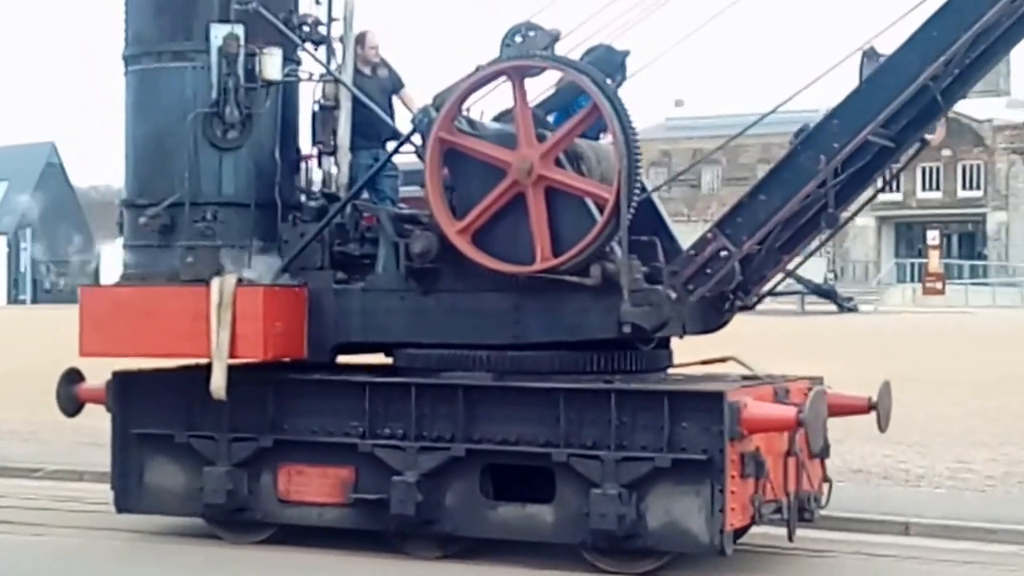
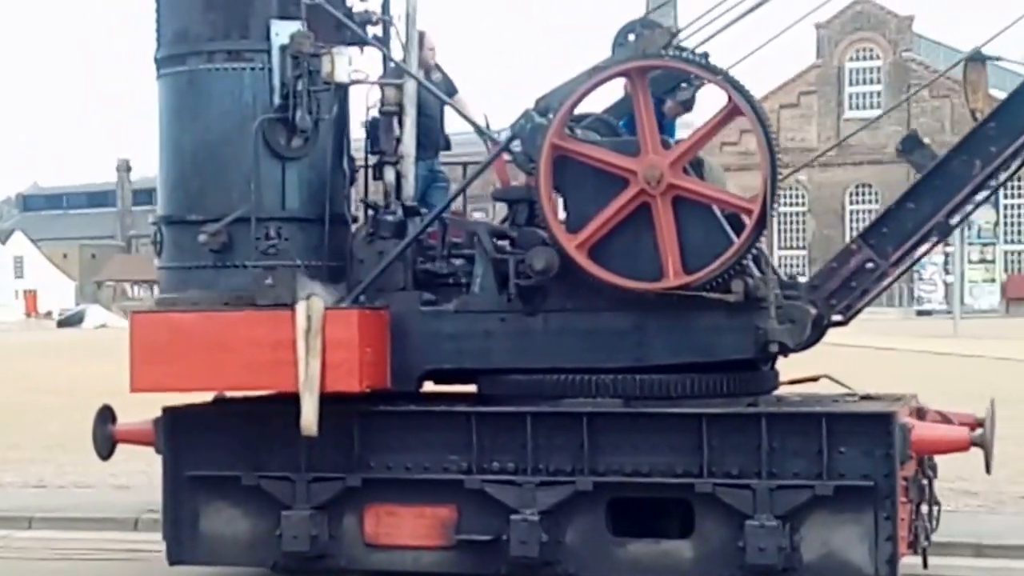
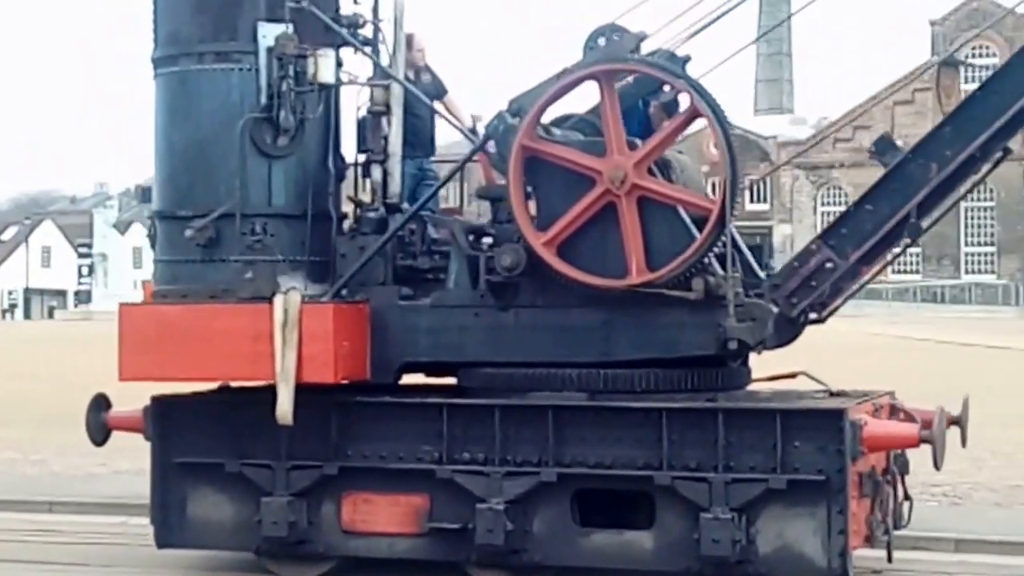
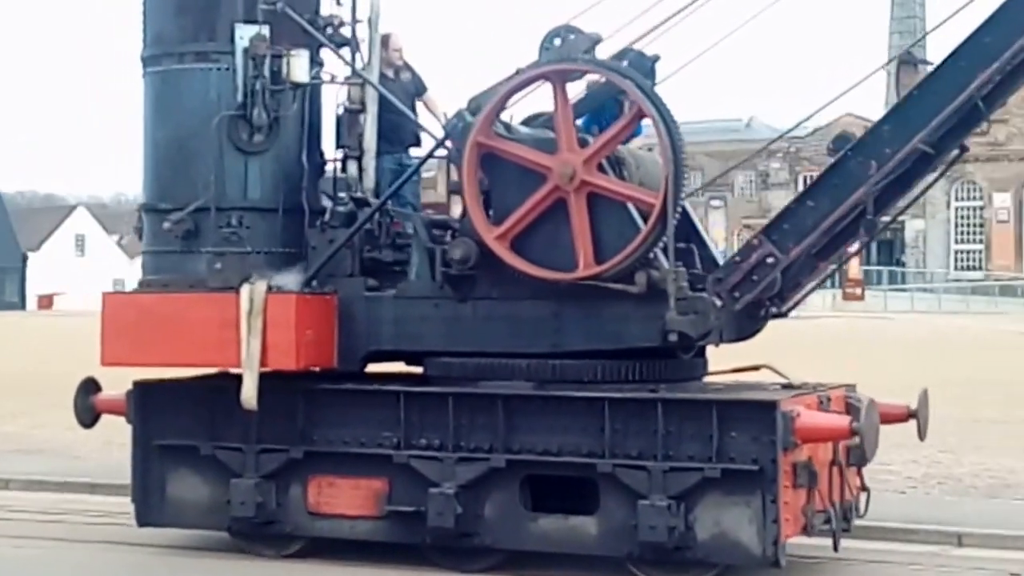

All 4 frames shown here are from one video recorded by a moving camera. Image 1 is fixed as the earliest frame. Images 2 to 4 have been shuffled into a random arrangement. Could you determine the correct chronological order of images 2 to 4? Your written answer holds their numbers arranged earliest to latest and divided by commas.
4, 3, 2
